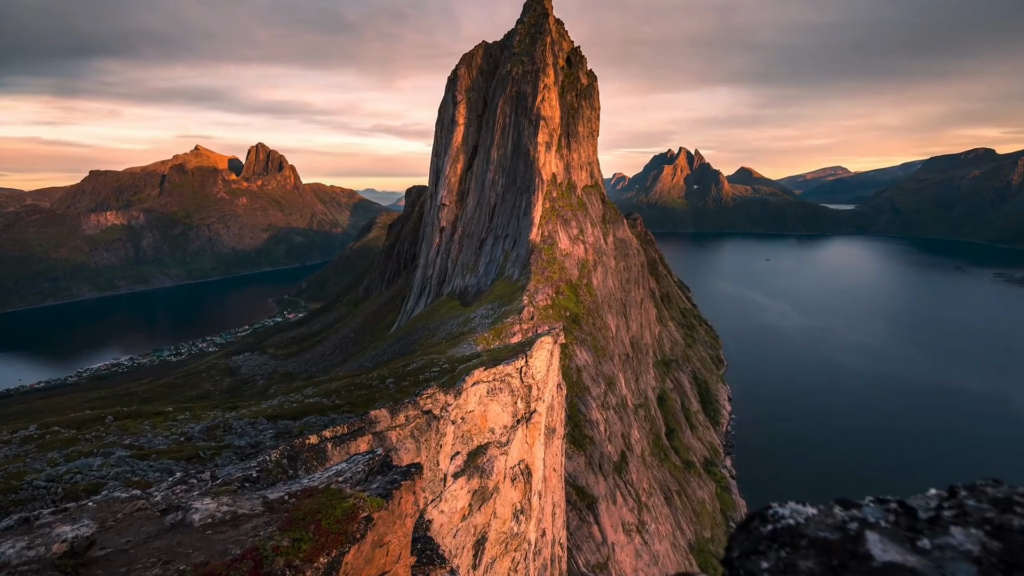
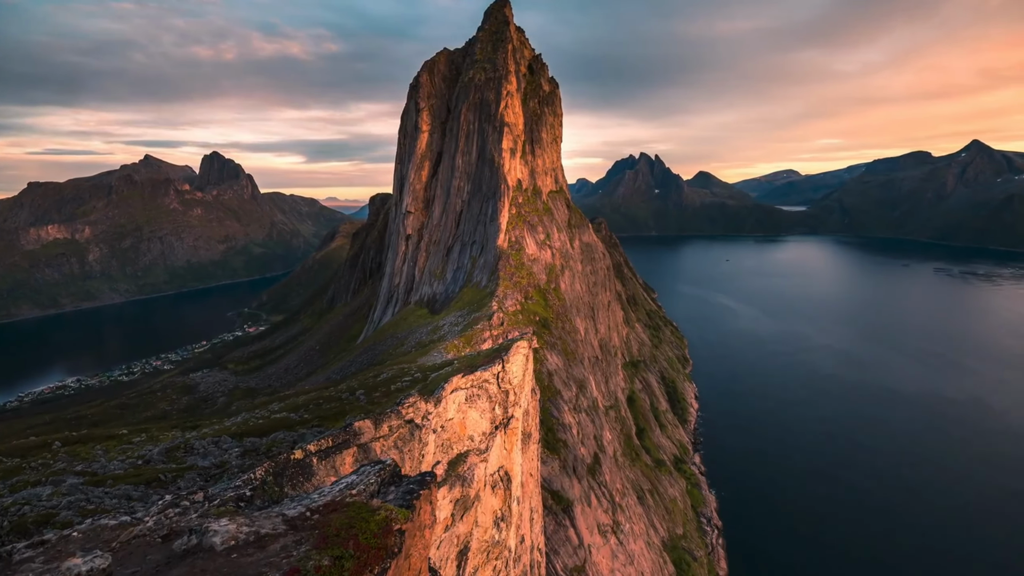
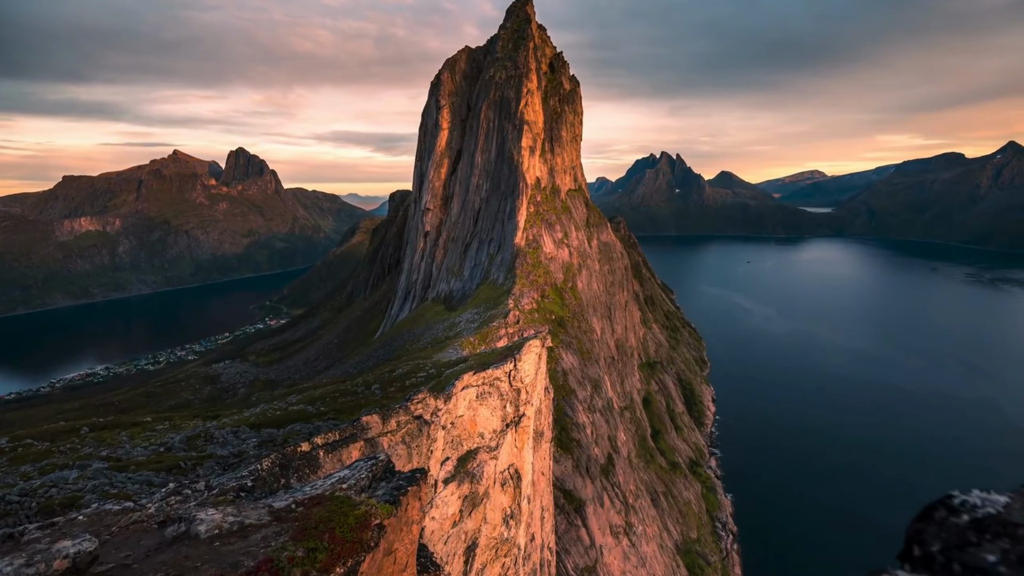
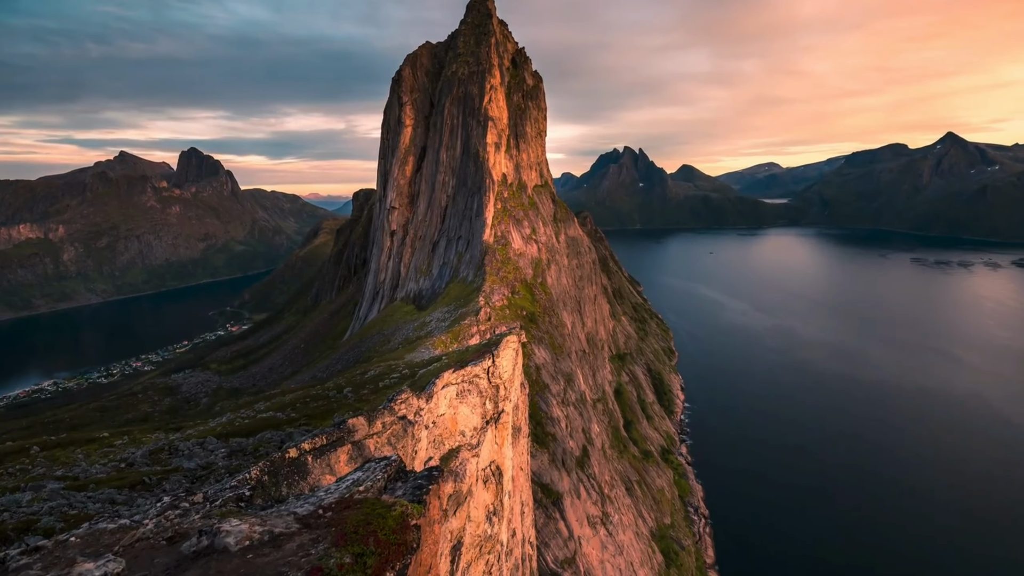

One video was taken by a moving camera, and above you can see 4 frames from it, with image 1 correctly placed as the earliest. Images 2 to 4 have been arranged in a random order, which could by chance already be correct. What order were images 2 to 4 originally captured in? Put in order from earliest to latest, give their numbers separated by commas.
3, 2, 4
